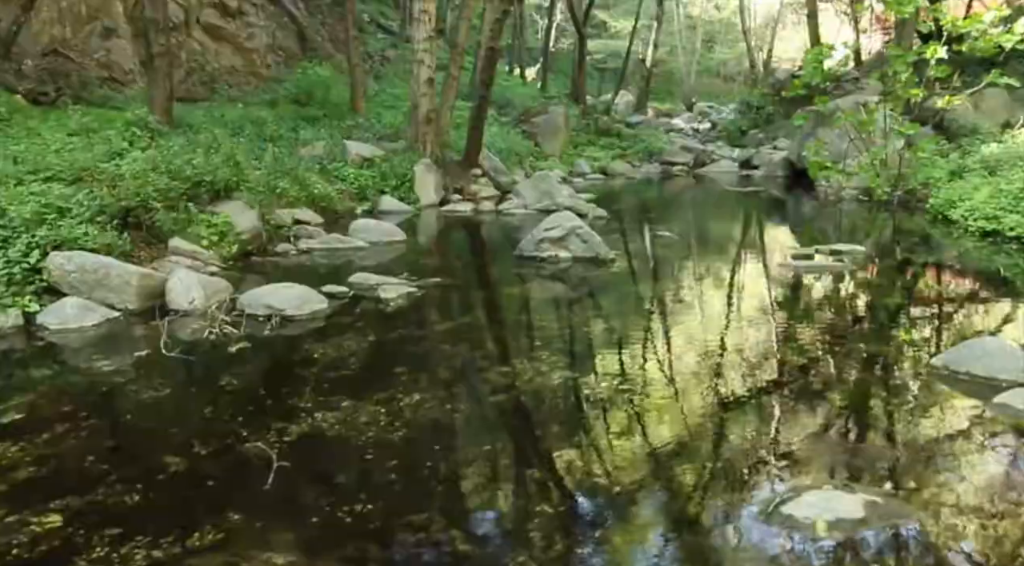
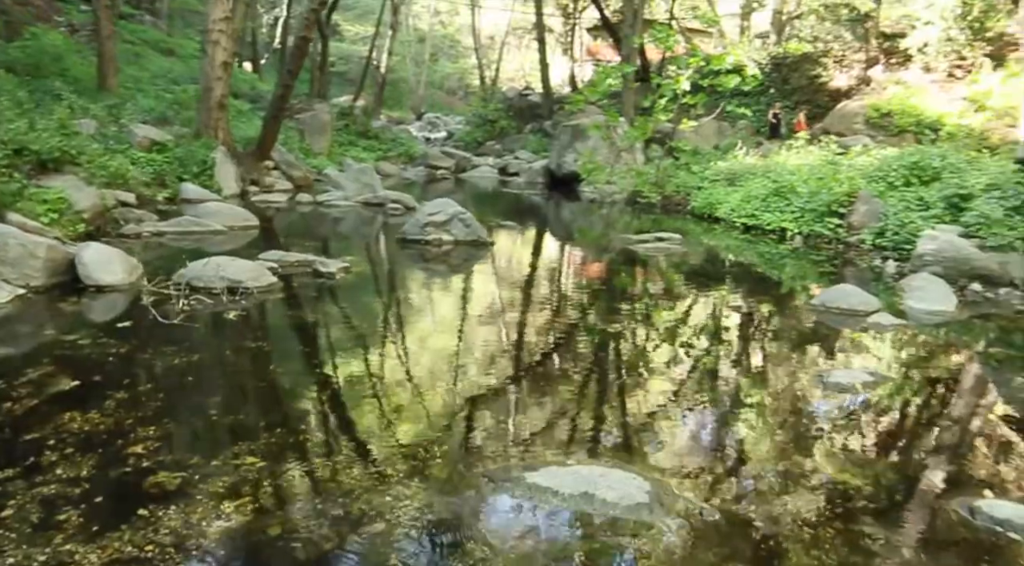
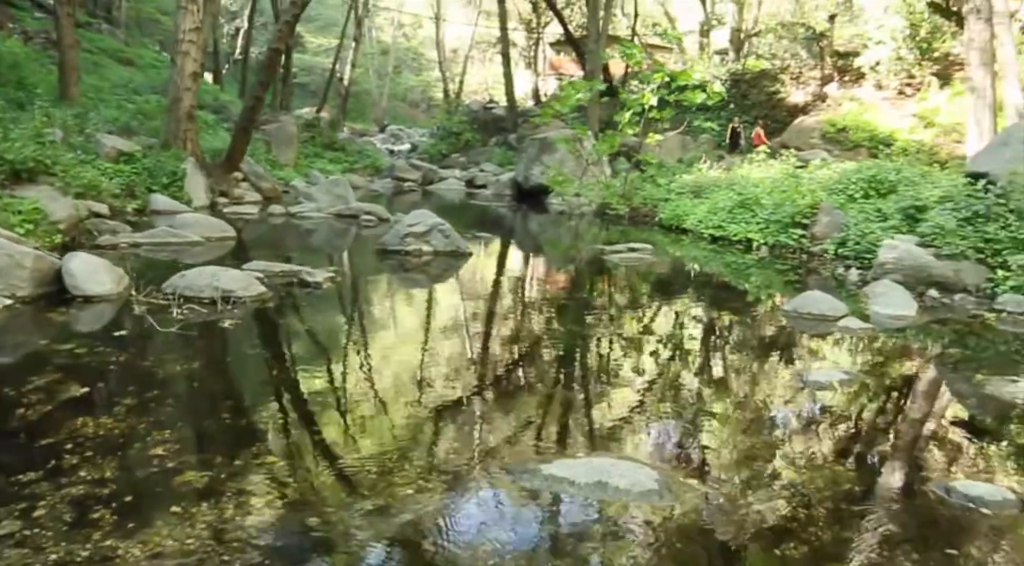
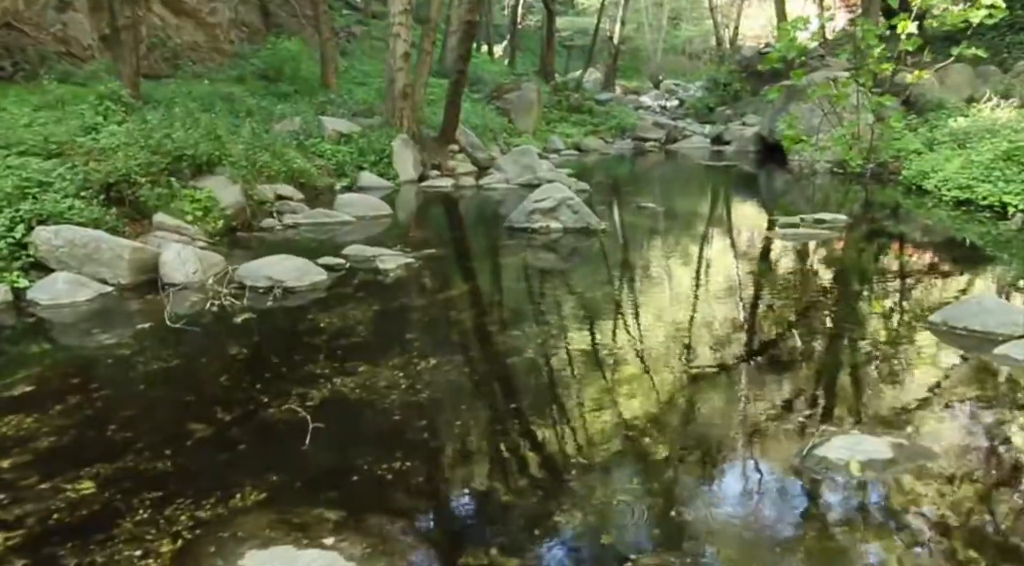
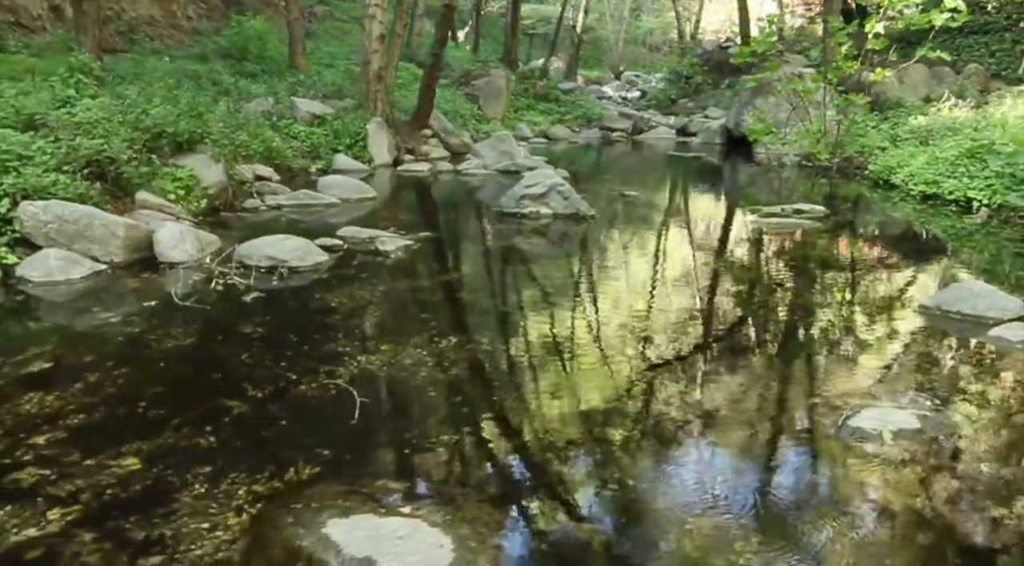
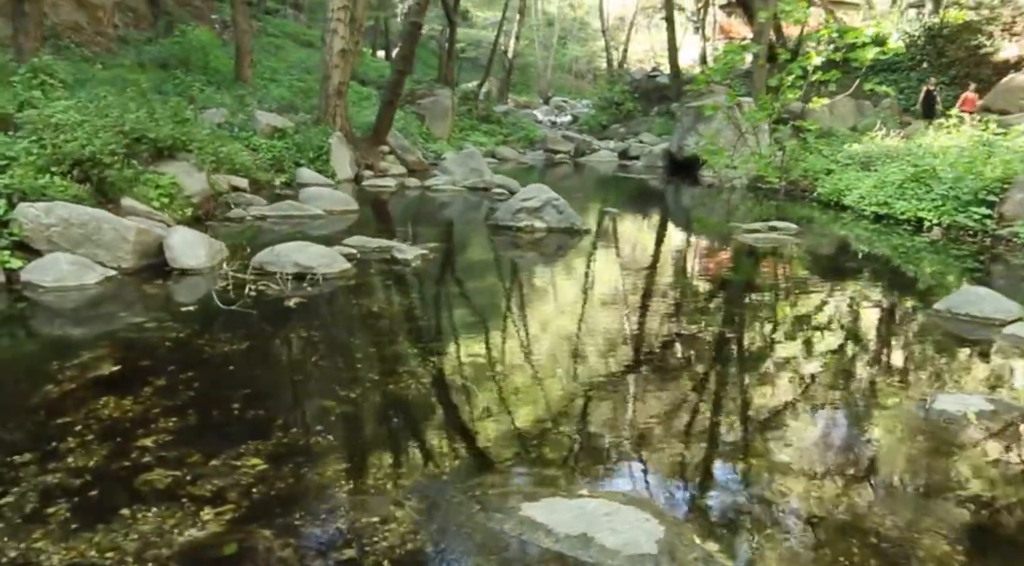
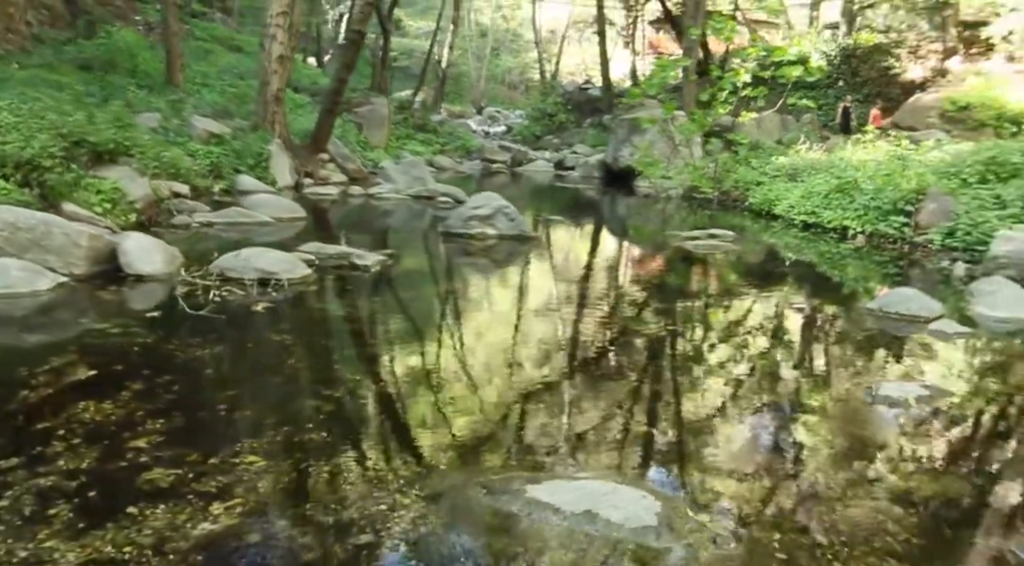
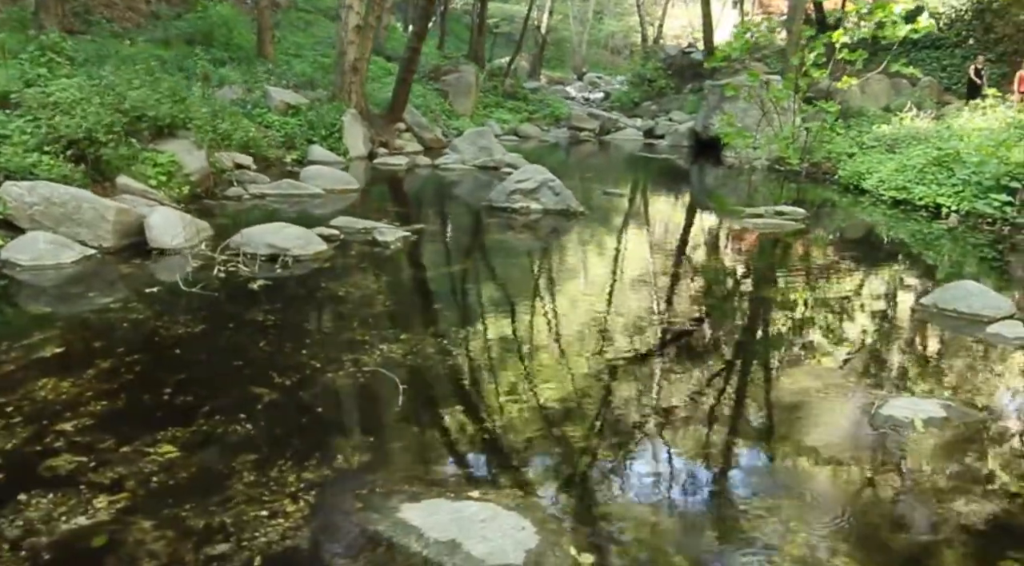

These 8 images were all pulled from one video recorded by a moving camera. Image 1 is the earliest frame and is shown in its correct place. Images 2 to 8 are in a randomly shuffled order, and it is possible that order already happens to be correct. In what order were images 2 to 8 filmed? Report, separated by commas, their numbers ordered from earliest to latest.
4, 5, 8, 6, 7, 2, 3
